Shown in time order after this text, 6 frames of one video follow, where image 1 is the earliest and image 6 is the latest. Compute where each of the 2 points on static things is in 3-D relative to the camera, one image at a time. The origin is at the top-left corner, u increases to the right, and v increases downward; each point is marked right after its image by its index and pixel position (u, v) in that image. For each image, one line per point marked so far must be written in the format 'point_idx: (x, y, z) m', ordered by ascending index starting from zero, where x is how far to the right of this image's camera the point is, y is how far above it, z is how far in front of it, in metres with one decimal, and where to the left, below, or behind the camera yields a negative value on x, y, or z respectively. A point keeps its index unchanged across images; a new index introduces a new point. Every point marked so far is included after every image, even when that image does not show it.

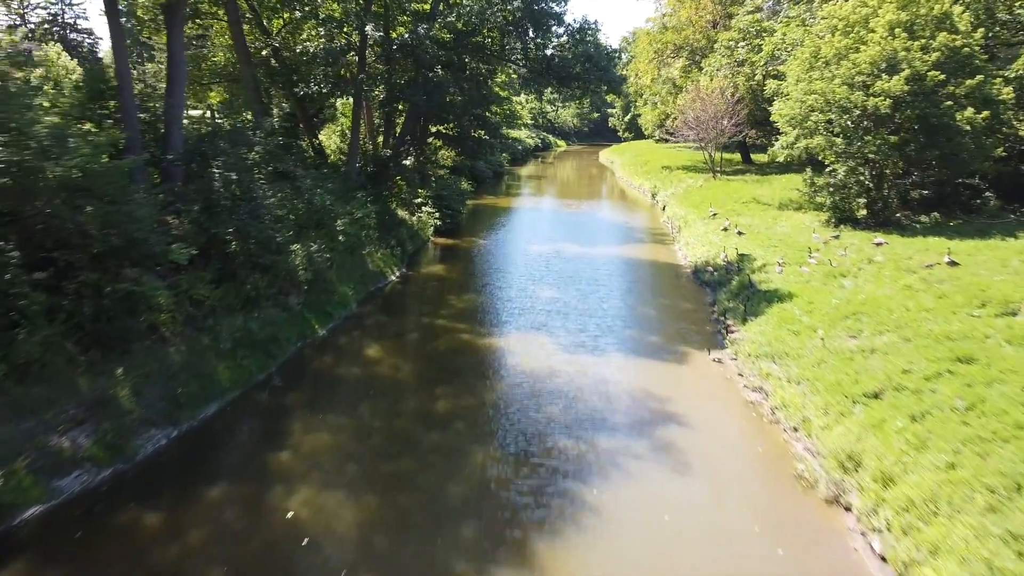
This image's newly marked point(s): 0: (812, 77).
0: (+6.9, +4.9, +18.8) m
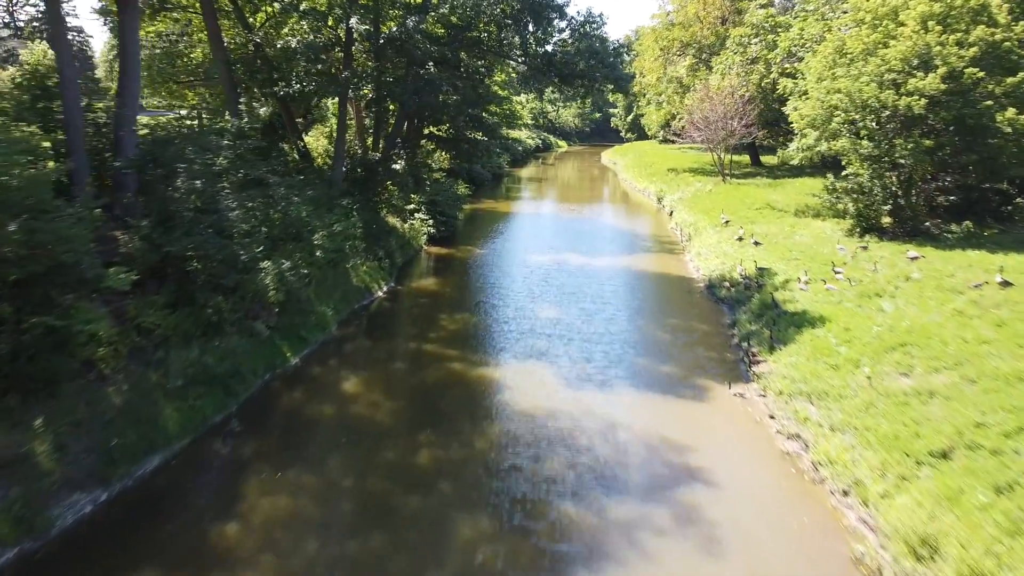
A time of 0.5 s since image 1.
0: (+6.9, +4.6, +17.4) m
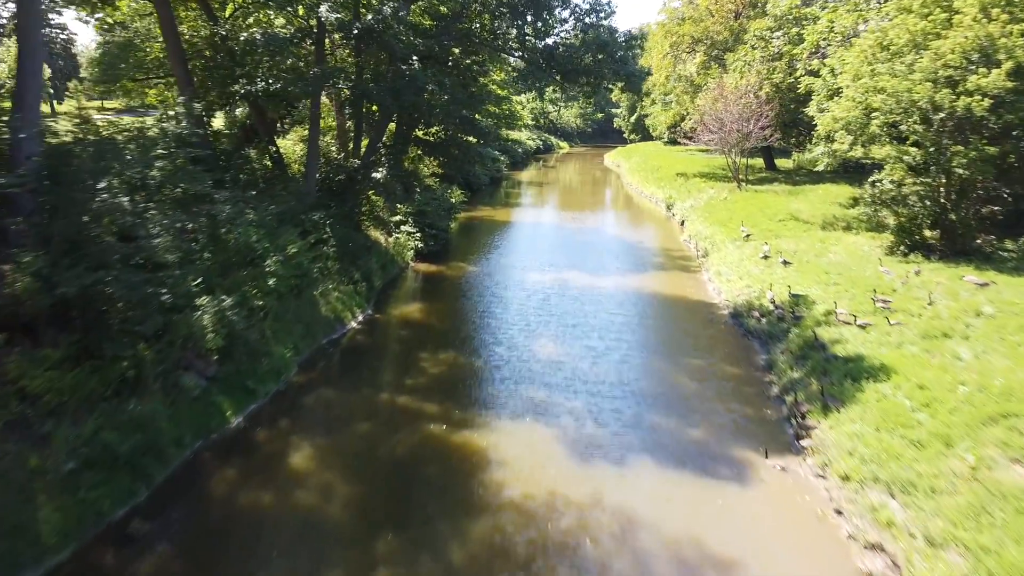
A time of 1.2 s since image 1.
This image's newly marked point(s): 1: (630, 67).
0: (+6.8, +4.1, +15.3) m
1: (+2.4, +4.5, +16.5) m
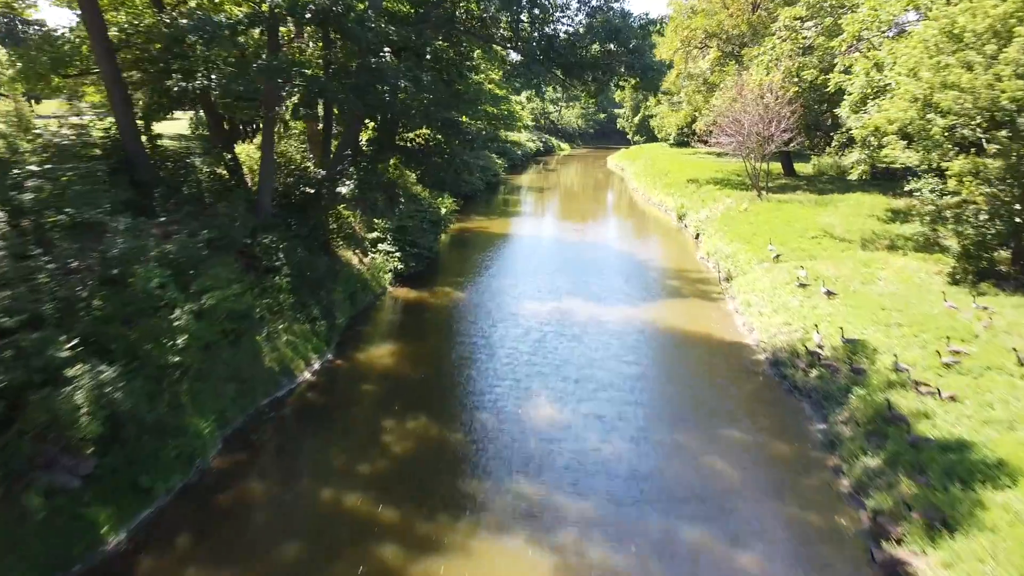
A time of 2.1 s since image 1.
0: (+6.7, +3.6, +12.9) m
1: (+2.2, +3.9, +14.0) m
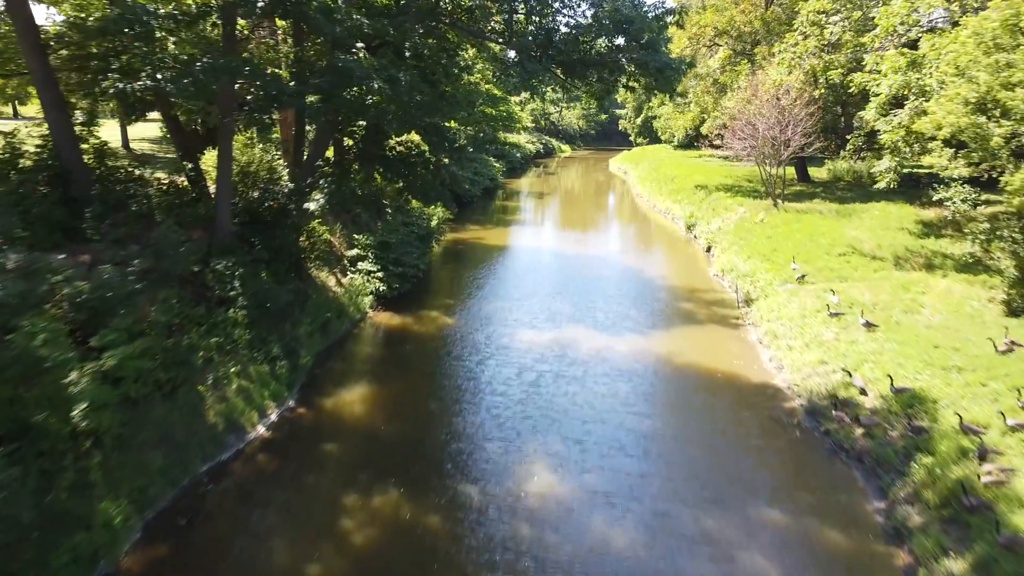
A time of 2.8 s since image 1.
0: (+6.6, +3.1, +11.2) m
1: (+2.1, +3.5, +12.4) m
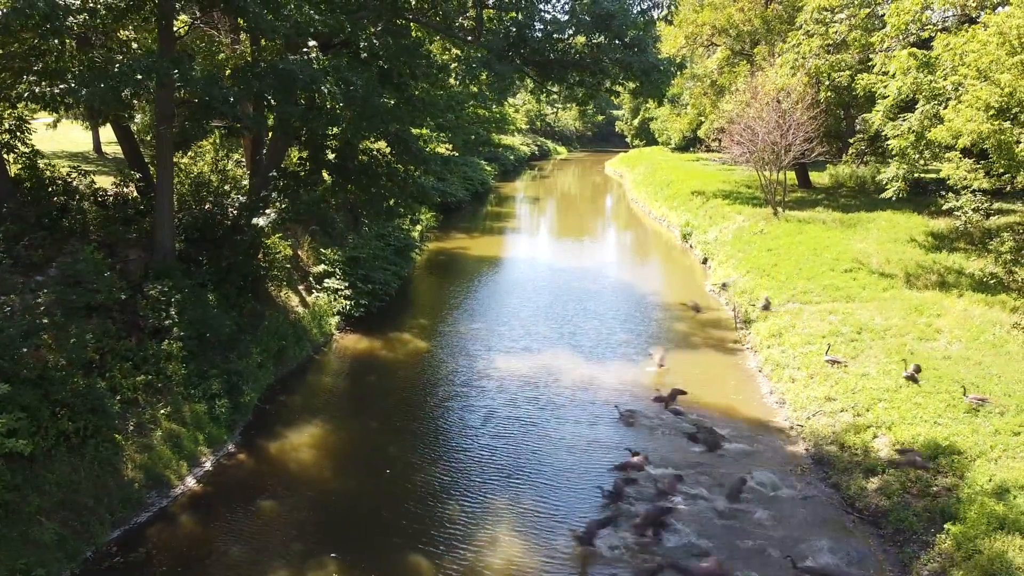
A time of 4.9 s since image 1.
0: (+6.3, +2.8, +10.1) m
1: (+1.8, +3.1, +11.3) m
